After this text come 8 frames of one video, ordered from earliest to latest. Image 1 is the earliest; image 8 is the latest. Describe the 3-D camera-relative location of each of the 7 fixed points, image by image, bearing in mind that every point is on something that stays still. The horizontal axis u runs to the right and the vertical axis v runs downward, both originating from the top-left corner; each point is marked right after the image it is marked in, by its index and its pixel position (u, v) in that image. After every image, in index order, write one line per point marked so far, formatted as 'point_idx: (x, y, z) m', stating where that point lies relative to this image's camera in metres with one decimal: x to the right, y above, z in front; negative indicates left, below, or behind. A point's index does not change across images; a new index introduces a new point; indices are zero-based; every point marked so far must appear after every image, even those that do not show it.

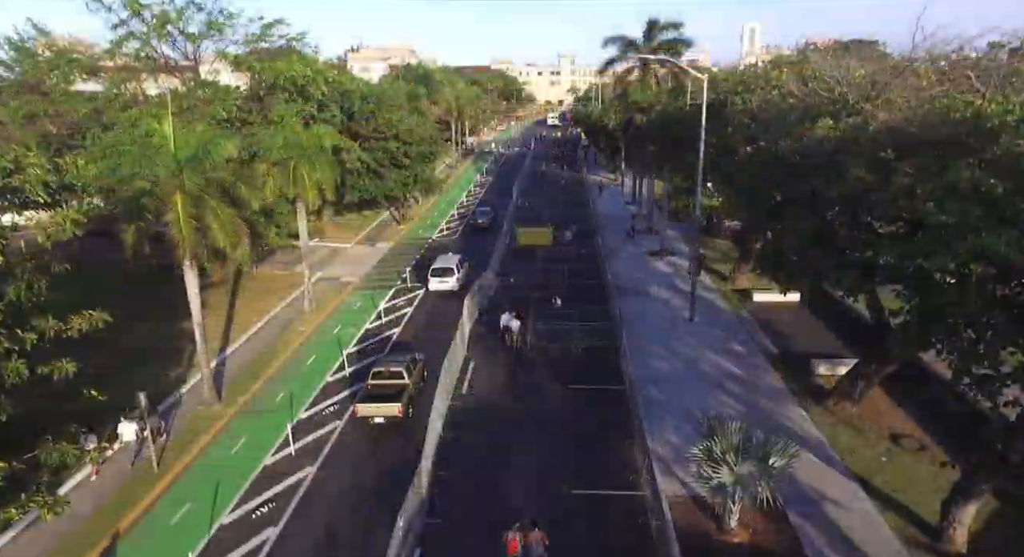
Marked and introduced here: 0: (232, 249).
0: (-7.6, +0.8, +18.1) m
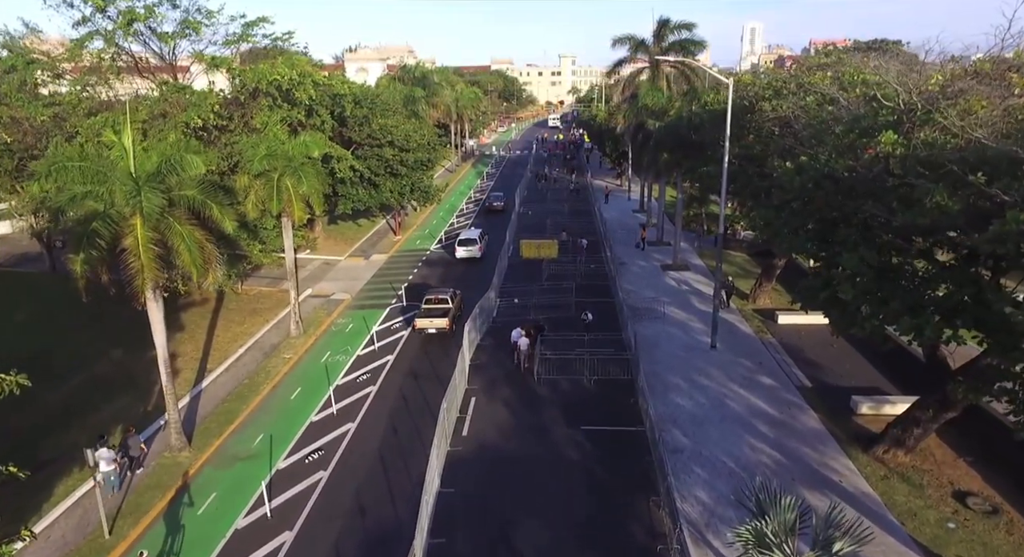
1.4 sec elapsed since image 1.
0: (-7.4, 0.0, +15.9) m
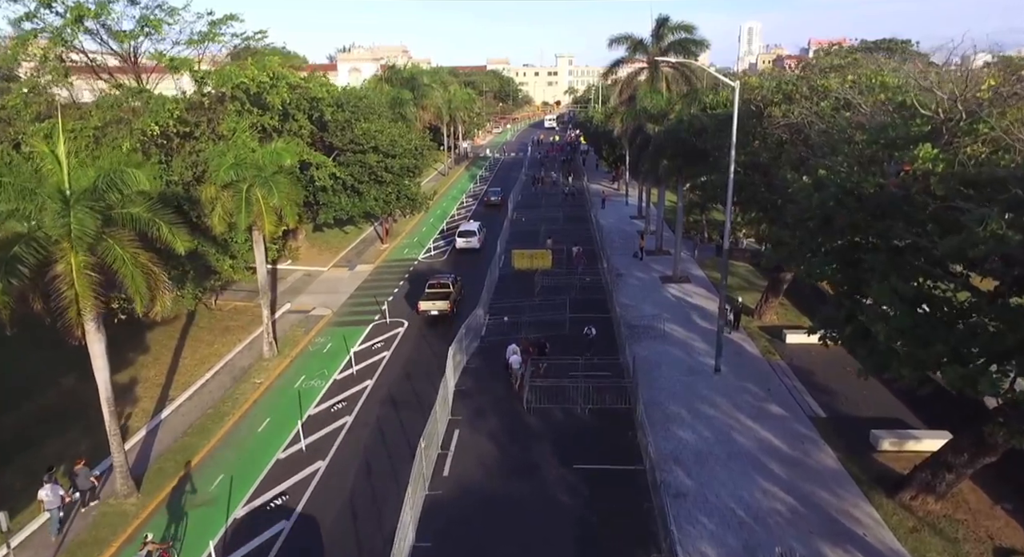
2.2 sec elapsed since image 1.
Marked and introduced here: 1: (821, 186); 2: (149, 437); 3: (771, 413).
0: (-7.7, -0.6, +14.1) m
1: (+6.5, +1.9, +14.0) m
2: (-10.0, -4.3, +18.4) m
3: (+7.4, -3.8, +19.2) m
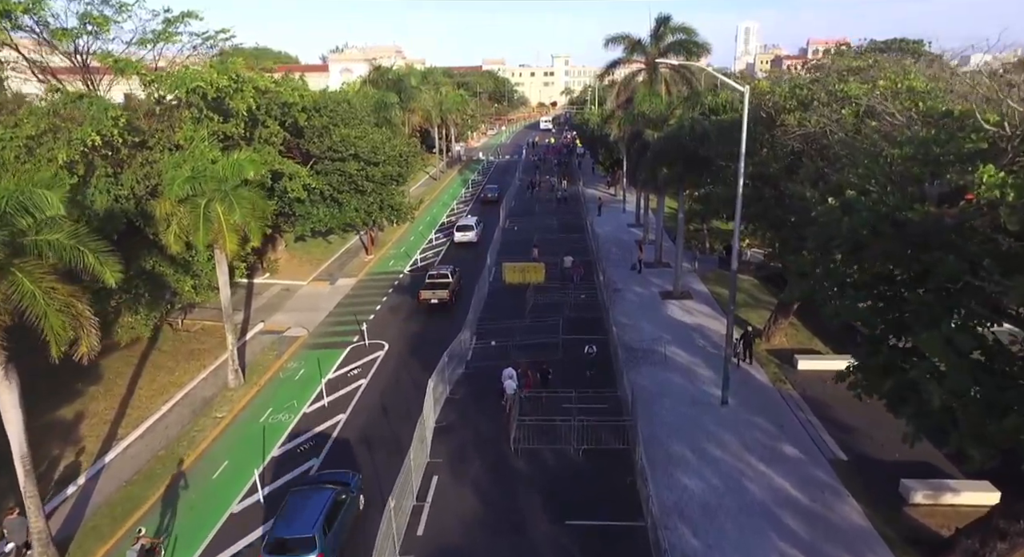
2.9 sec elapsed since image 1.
0: (-8.1, -1.3, +12.1) m
1: (+6.1, +1.2, +12.1) m
2: (-10.4, -5.1, +16.3) m
3: (+7.1, -4.5, +17.3) m
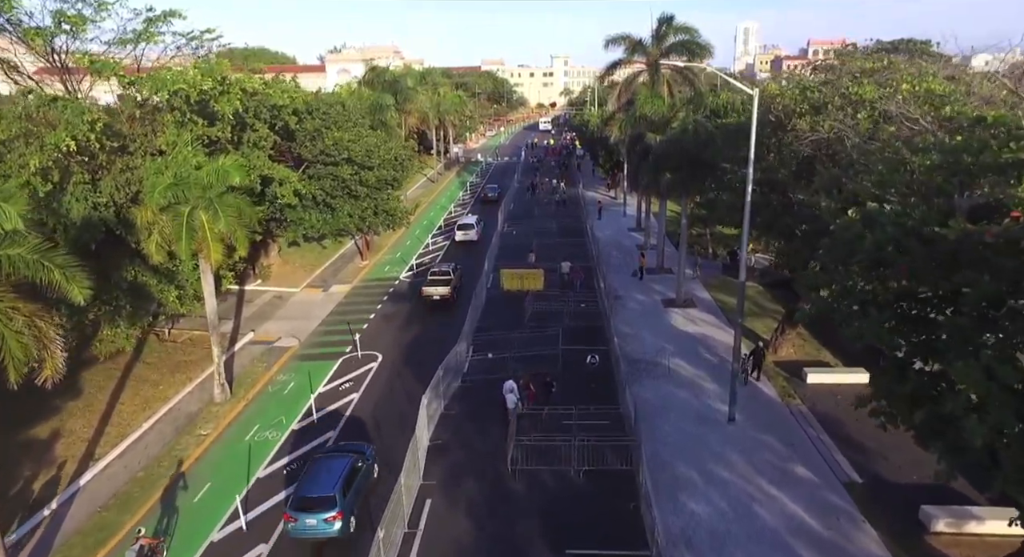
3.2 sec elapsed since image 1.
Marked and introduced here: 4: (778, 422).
0: (-8.2, -1.6, +11.2) m
1: (+6.1, +0.9, +11.2) m
2: (-10.4, -5.4, +15.5) m
3: (+7.0, -4.9, +16.4) m
4: (+7.6, -4.1, +19.0) m
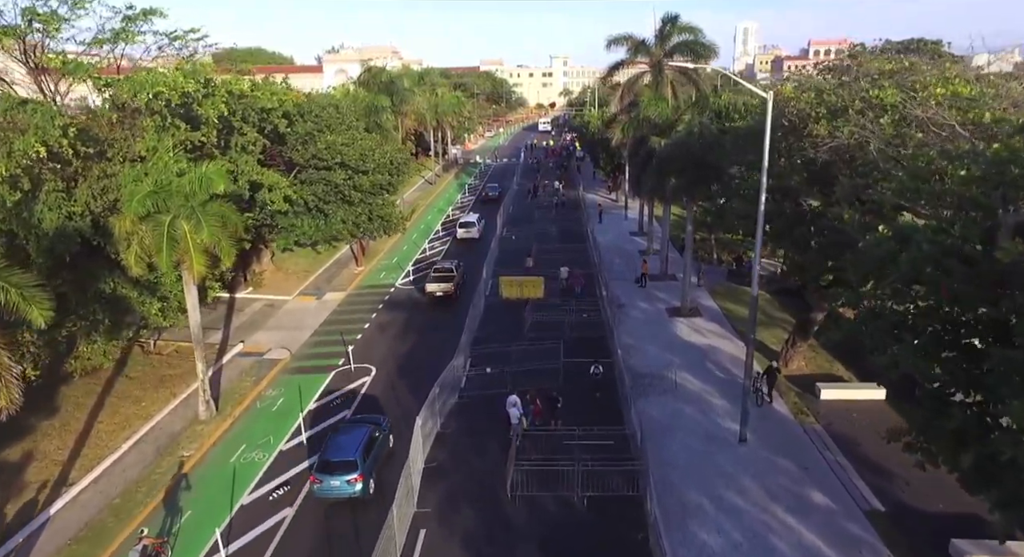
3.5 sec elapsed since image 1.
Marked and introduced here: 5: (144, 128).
0: (-8.2, -2.0, +10.2) m
1: (+6.1, +0.6, +10.2) m
2: (-10.4, -5.7, +14.5) m
3: (+7.0, -5.2, +15.5) m
4: (+7.6, -4.4, +18.0) m
5: (-10.3, +4.2, +18.7) m
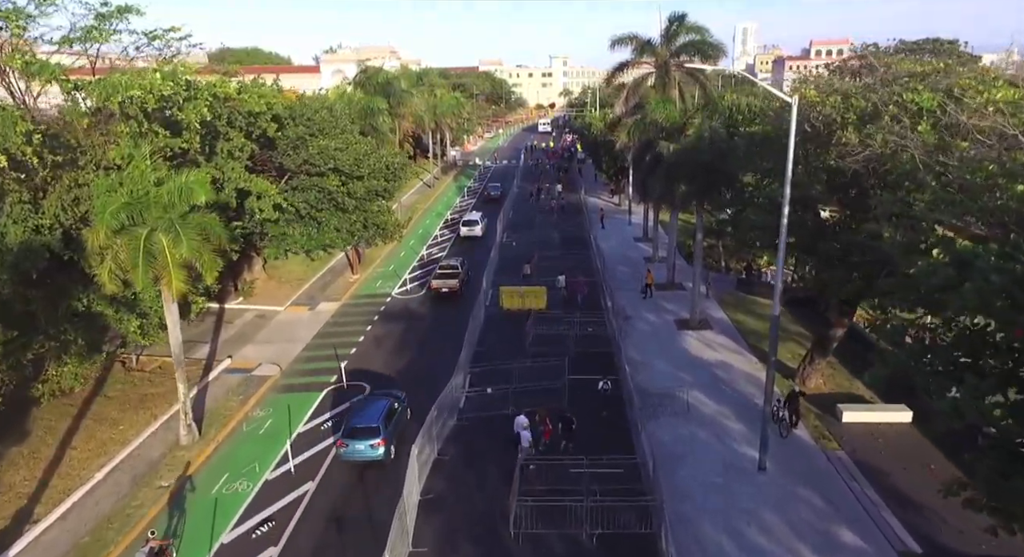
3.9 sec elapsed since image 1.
0: (-8.1, -2.4, +9.0) m
1: (+6.1, +0.1, +9.0) m
2: (-10.4, -6.2, +13.2) m
3: (+7.1, -5.6, +14.2) m
4: (+7.6, -4.9, +16.8) m
5: (-10.2, +3.8, +17.4) m
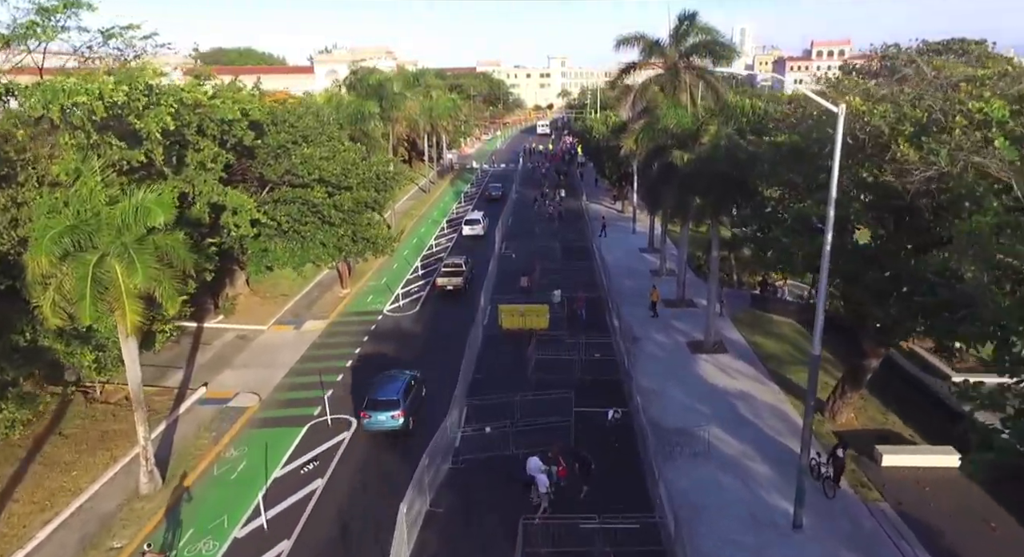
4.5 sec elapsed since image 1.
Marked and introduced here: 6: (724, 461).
0: (-8.0, -3.1, +6.9) m
1: (+6.2, -0.6, +7.0) m
2: (-10.3, -6.9, +11.1) m
3: (+7.1, -6.3, +12.2) m
4: (+7.7, -5.6, +14.8) m
5: (-10.1, +3.1, +15.4) m
6: (+5.6, -4.8, +17.6) m
